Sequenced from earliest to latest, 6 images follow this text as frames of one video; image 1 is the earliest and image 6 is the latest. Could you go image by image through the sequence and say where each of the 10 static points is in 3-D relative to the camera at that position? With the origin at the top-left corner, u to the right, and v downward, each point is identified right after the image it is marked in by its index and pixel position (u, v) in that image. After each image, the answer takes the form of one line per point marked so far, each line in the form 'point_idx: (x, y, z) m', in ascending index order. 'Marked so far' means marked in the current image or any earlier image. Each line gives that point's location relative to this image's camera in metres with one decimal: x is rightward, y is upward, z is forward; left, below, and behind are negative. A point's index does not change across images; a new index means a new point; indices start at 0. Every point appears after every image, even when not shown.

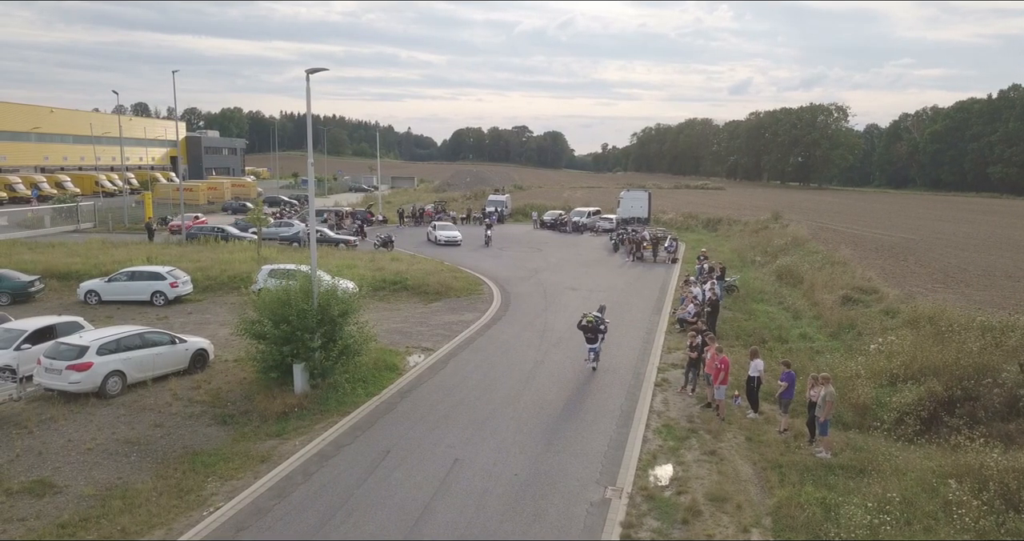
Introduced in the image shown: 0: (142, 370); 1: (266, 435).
0: (-7.5, -2.0, +14.9) m
1: (-4.3, -2.9, +12.8) m
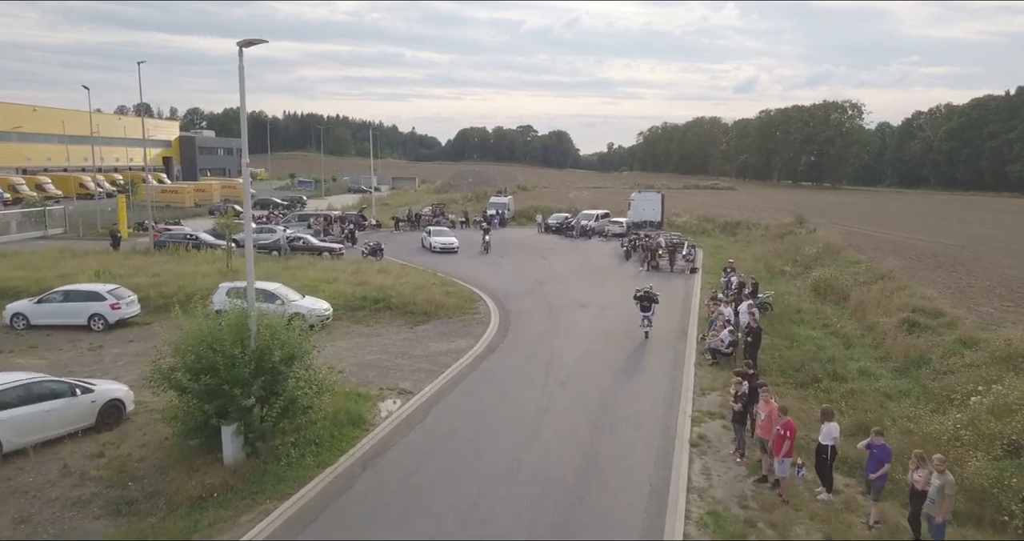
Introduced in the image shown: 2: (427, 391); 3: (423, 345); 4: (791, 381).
0: (-7.5, -2.5, +11.5) m
1: (-4.3, -3.4, +9.4) m
2: (-1.8, -2.5, +15.2) m
3: (-2.3, -1.9, +18.8) m
4: (+6.0, -2.4, +15.9) m
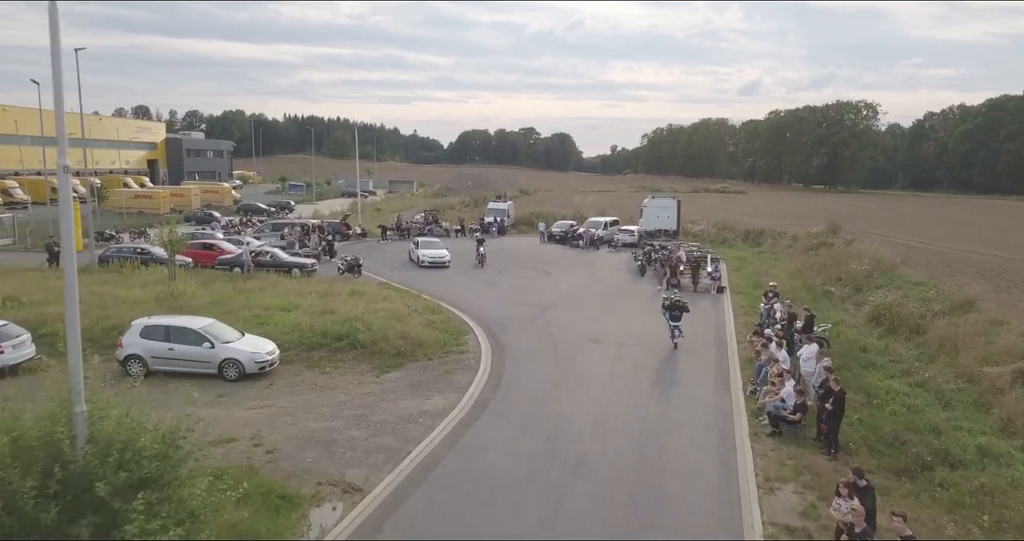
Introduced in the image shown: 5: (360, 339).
0: (-7.7, -3.2, +7.1) m
1: (-4.5, -4.0, +4.9) m
2: (-1.9, -3.2, +10.8) m
3: (-2.4, -2.6, +14.4) m
4: (+5.9, -3.1, +11.4) m
5: (-3.7, -1.7, +18.1) m
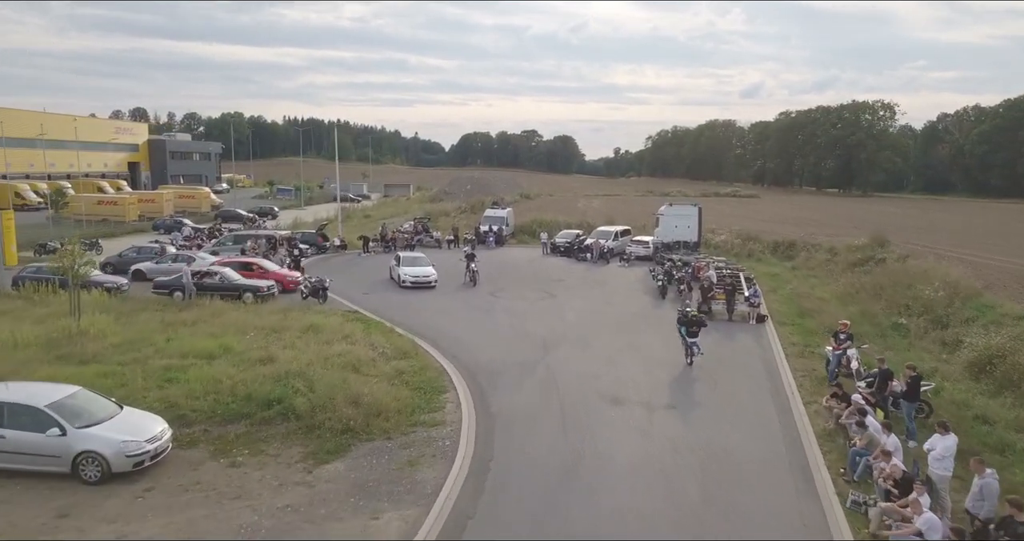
0: (-7.8, -3.9, +2.2) m
1: (-4.7, -4.7, 0.0) m
2: (-2.0, -3.9, +5.9) m
3: (-2.5, -3.3, +9.5) m
4: (+5.7, -3.8, +6.5) m
5: (-3.8, -2.4, +13.2) m
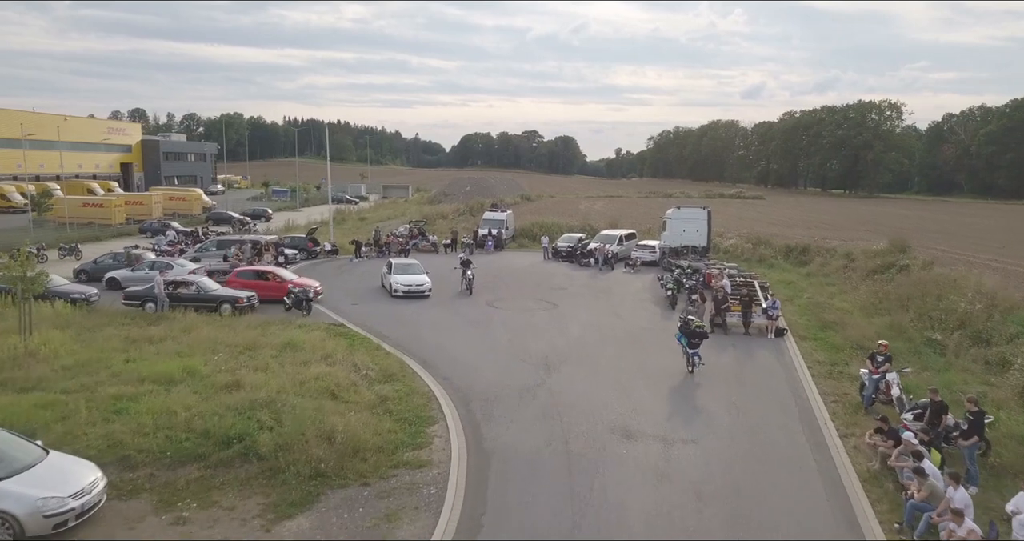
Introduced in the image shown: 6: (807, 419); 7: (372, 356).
0: (-7.9, -4.2, +0.4) m
1: (-4.7, -5.0, -1.7) m
2: (-2.1, -4.1, +4.1) m
3: (-2.6, -3.6, +7.7) m
4: (+5.6, -4.0, +4.7) m
5: (-3.9, -2.7, +11.4) m
6: (+5.7, -2.9, +14.3) m
7: (-3.3, -2.0, +17.3) m
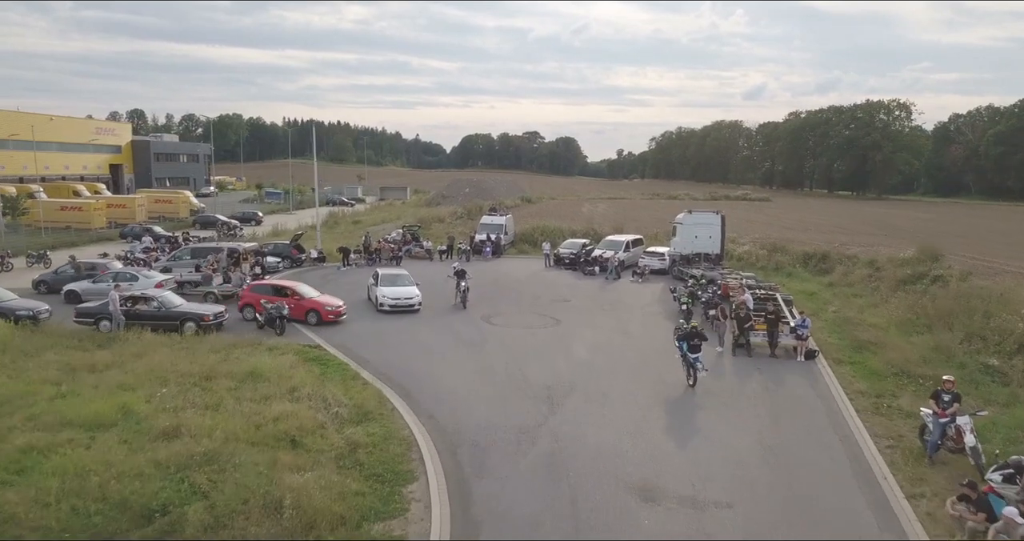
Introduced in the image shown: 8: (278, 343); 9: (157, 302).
0: (-8.0, -4.5, -2.0) m
1: (-4.8, -5.3, -4.1) m
2: (-2.2, -4.5, +1.8) m
3: (-2.7, -4.0, +5.4) m
4: (+5.6, -4.4, +2.3) m
5: (-4.0, -3.1, +9.0) m
6: (+5.7, -3.3, +12.0) m
7: (-3.4, -2.4, +14.9) m
8: (-5.9, -1.8, +18.6) m
9: (-9.5, -0.8, +19.8) m
